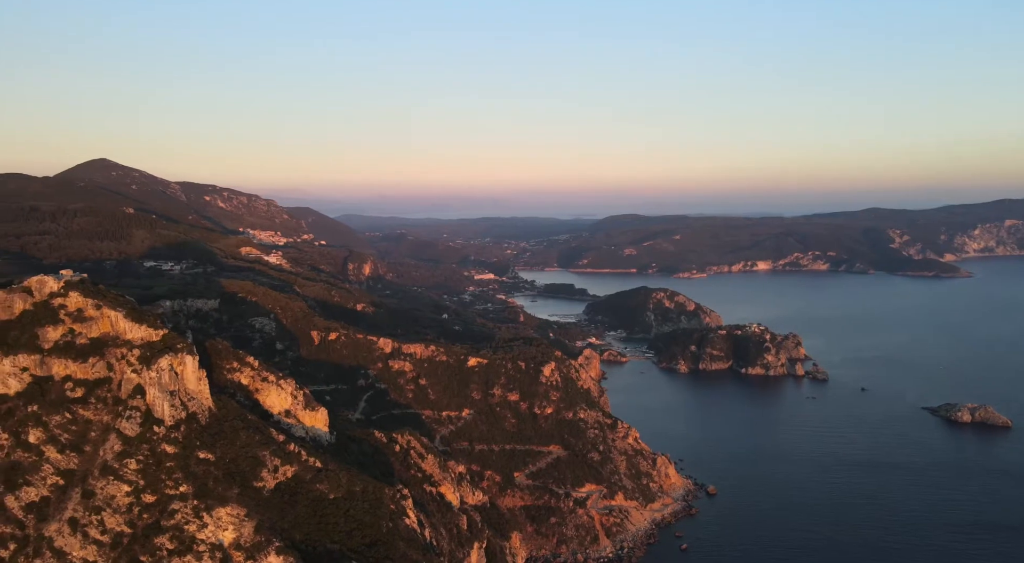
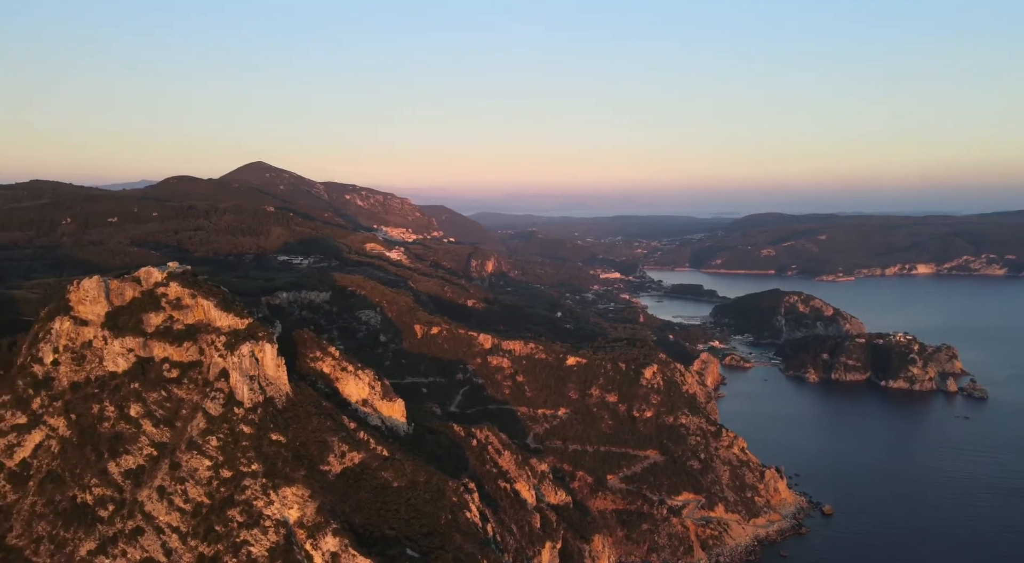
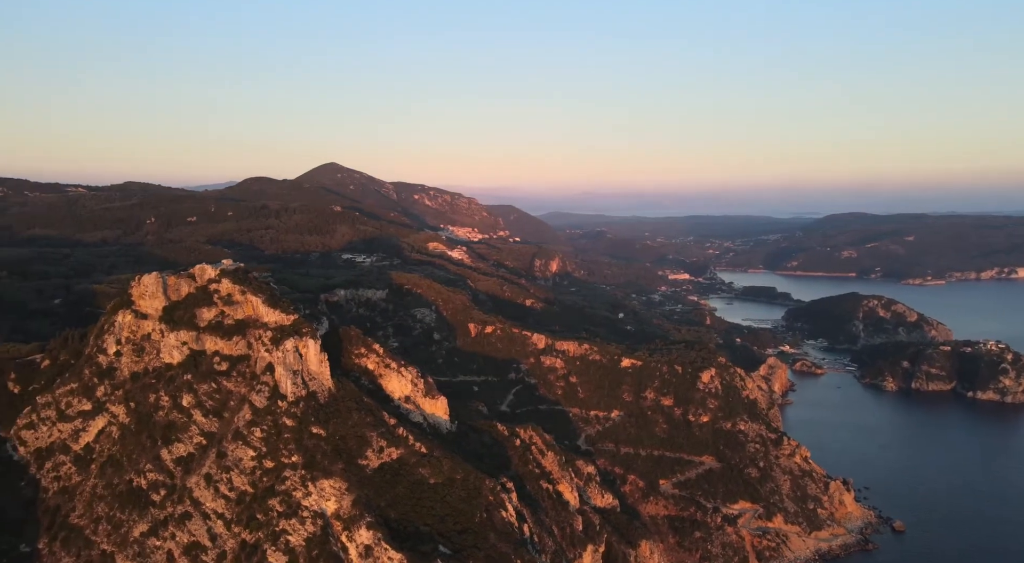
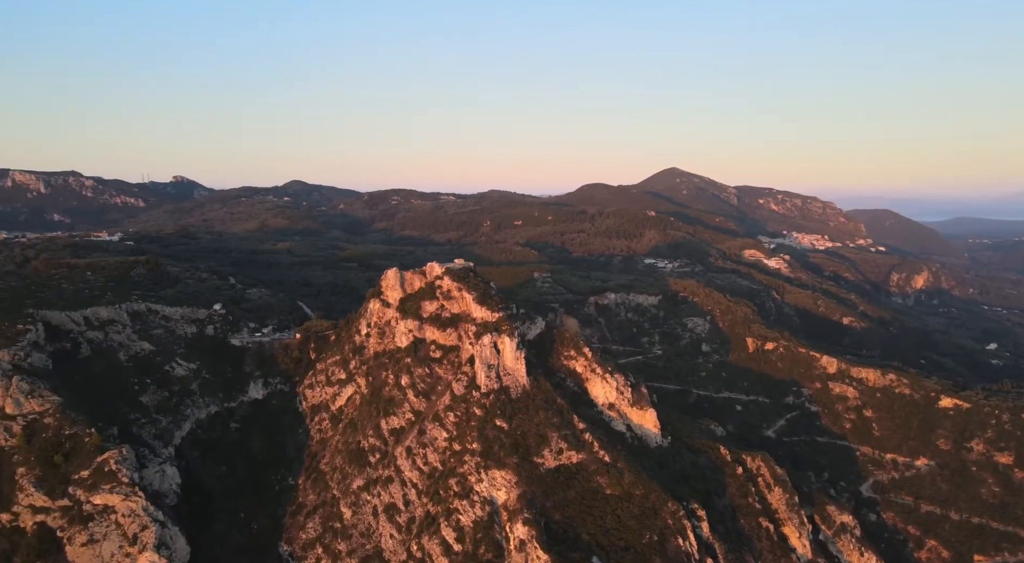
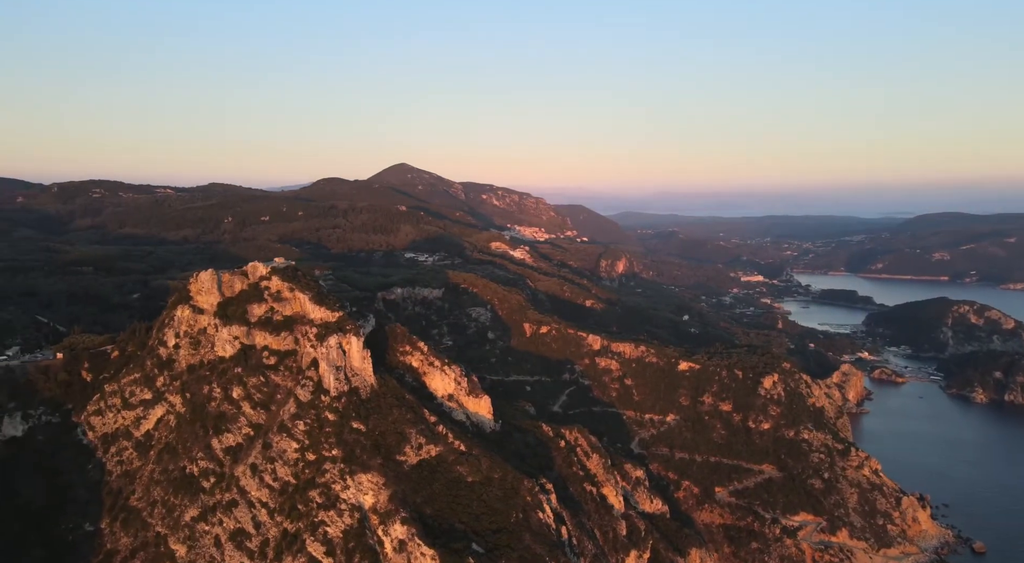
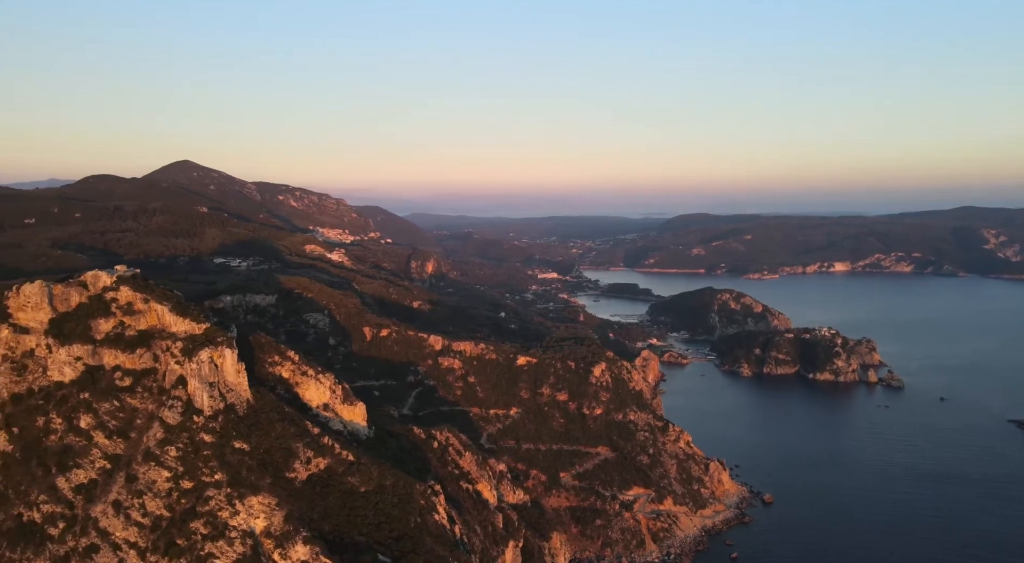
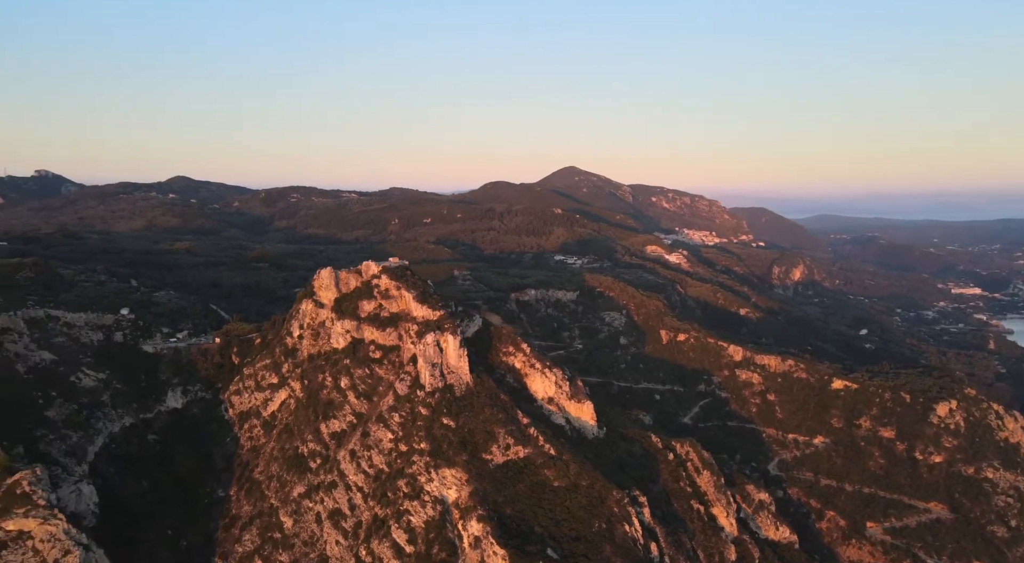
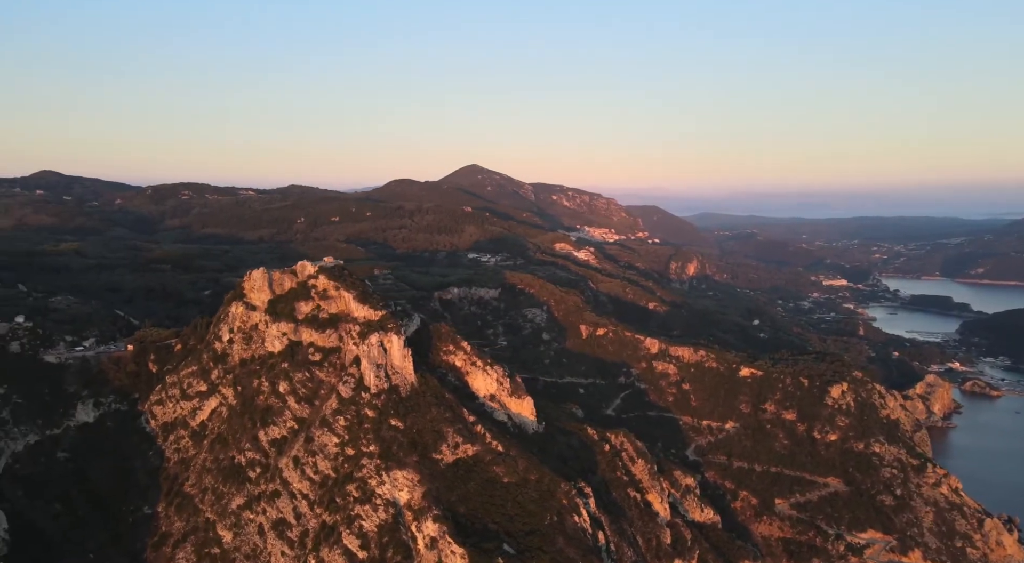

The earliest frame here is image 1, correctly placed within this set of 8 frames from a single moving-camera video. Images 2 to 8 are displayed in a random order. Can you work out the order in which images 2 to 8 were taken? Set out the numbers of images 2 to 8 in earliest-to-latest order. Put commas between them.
6, 2, 3, 5, 8, 7, 4
